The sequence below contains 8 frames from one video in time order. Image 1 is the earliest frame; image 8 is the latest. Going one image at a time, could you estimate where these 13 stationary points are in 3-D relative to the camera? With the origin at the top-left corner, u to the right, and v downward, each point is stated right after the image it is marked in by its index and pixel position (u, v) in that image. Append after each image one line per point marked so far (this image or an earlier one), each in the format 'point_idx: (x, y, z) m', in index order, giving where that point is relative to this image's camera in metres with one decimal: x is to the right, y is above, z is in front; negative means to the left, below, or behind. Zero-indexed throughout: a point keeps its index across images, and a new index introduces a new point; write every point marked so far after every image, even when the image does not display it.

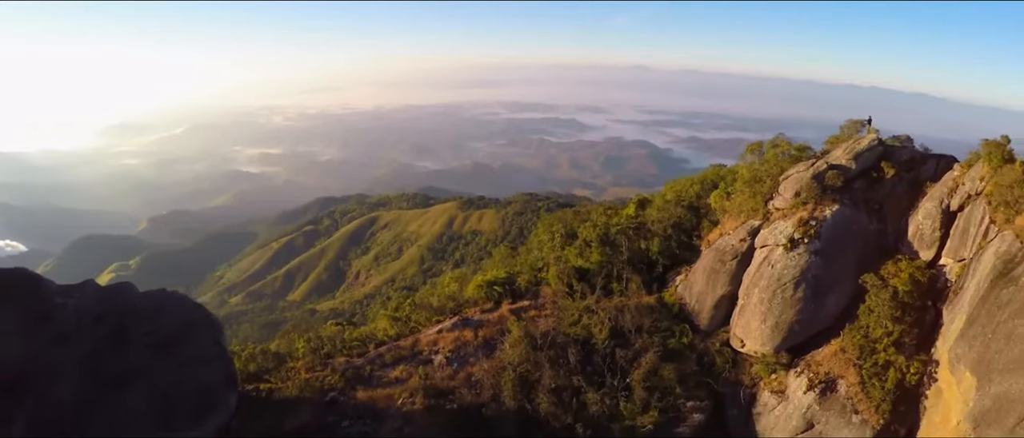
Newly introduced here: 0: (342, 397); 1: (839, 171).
0: (-3.9, -3.9, +13.5) m
1: (+5.7, +1.0, +10.7) m
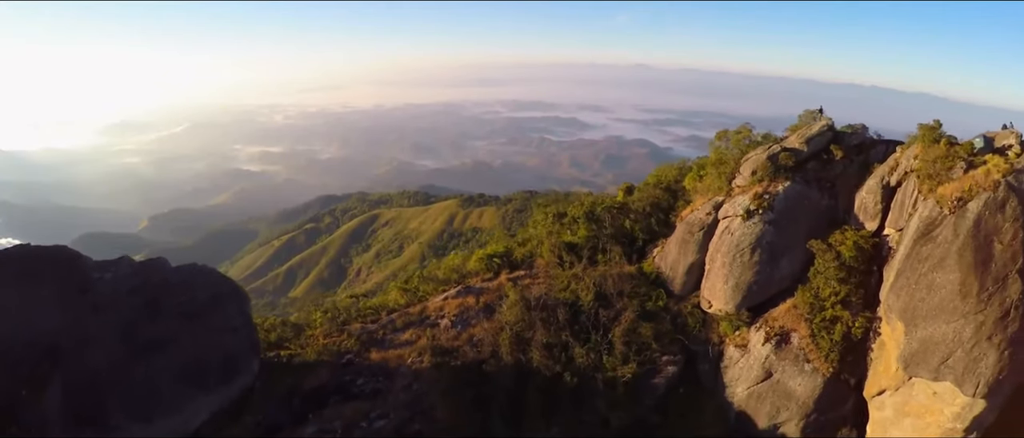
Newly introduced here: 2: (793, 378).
0: (-3.9, -3.4, +14.9) m
1: (+5.7, +1.5, +12.1) m
2: (+5.2, -2.8, +10.7) m
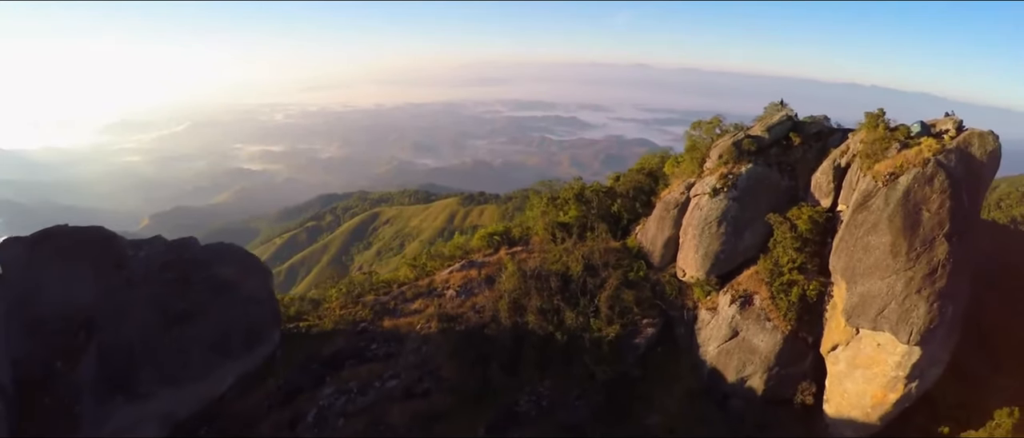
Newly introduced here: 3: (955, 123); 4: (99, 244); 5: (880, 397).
0: (-4.0, -2.9, +16.4) m
1: (+5.6, +1.9, +13.6) m
2: (+5.1, -2.3, +12.2) m
3: (+9.0, +2.0, +11.6) m
4: (-11.9, -0.7, +16.3) m
5: (+6.9, -3.3, +10.6) m
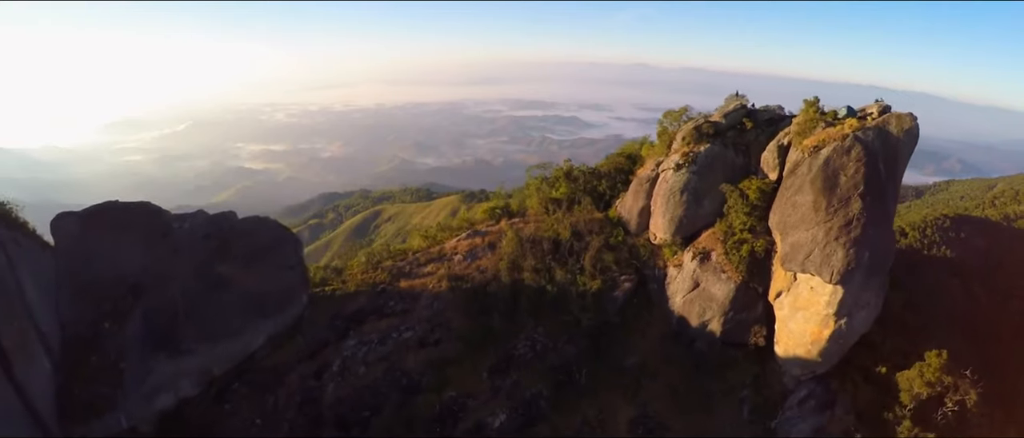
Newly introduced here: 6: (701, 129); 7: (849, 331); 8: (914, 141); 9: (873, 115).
0: (-4.0, -2.1, +18.9) m
1: (+5.6, +2.7, +16.1) m
2: (+5.1, -1.6, +14.7) m
3: (+9.0, +2.7, +14.0) m
4: (-12.0, +0.1, +18.8) m
5: (+6.9, -2.6, +13.0) m
6: (+5.3, +2.7, +16.9) m
7: (+7.5, -2.4, +12.7) m
8: (+9.0, +1.7, +12.8) m
9: (+8.6, +2.5, +13.6) m
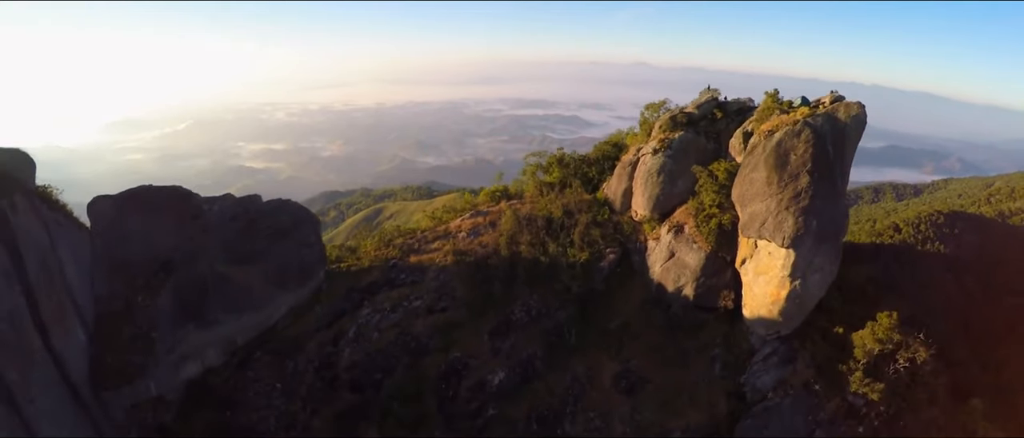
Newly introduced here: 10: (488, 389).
0: (-4.1, -1.5, +20.9) m
1: (+5.5, +3.3, +18.0) m
2: (+5.0, -1.0, +16.7) m
3: (+8.9, +3.4, +16.0) m
4: (-12.0, +0.7, +20.8) m
5: (+6.8, -2.0, +15.0) m
6: (+5.2, +3.3, +18.9) m
7: (+7.4, -1.8, +14.7) m
8: (+8.9, +2.4, +14.8) m
9: (+8.5, +3.1, +15.6) m
10: (-0.7, -5.2, +17.7) m
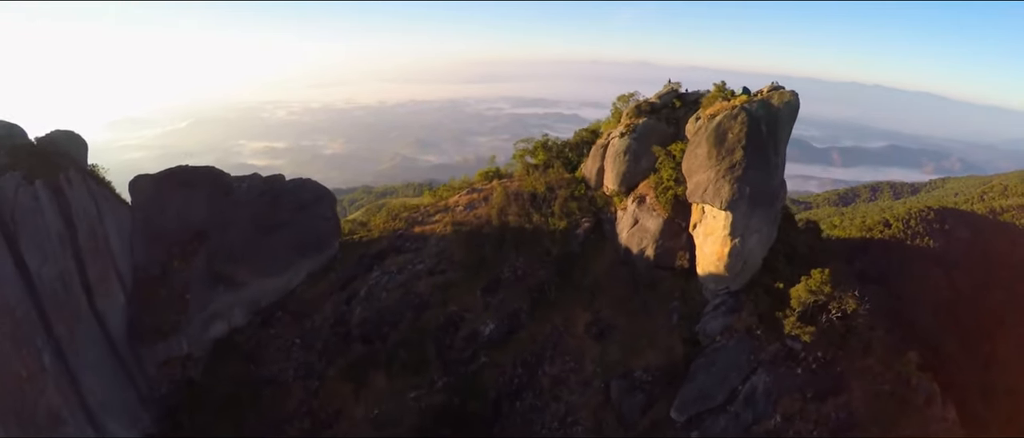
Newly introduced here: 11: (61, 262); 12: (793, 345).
0: (-4.5, -0.6, +23.9) m
1: (+5.2, +4.2, +21.0) m
2: (+4.6, 0.0, +19.6) m
3: (+8.5, +4.3, +19.0) m
4: (-12.4, +1.7, +23.8) m
5: (+6.4, -1.0, +18.0) m
6: (+4.9, +4.2, +21.8) m
7: (+7.0, -0.9, +17.7) m
8: (+8.5, +3.3, +17.7) m
9: (+8.1, +4.1, +18.6) m
10: (-1.1, -4.3, +20.7) m
11: (-15.5, -1.5, +19.6) m
12: (+8.8, -3.9, +18.1) m
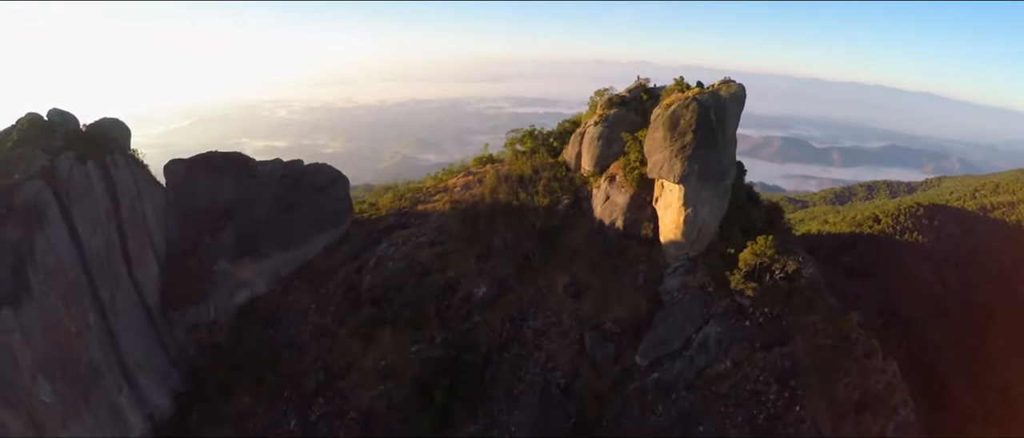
0: (-4.9, +0.4, +27.1) m
1: (+4.7, +5.2, +24.2) m
2: (+4.2, +0.9, +22.8) m
3: (+8.1, +5.2, +22.2) m
4: (-12.9, +2.6, +27.0) m
5: (+6.0, -0.1, +21.2) m
6: (+4.4, +5.2, +25.0) m
7: (+6.6, 0.0, +20.9) m
8: (+8.1, +4.2, +20.9) m
9: (+7.7, +5.0, +21.8) m
10: (-1.5, -3.3, +23.8) m
11: (-15.9, -0.5, +22.8) m
12: (+8.4, -3.0, +21.3) m
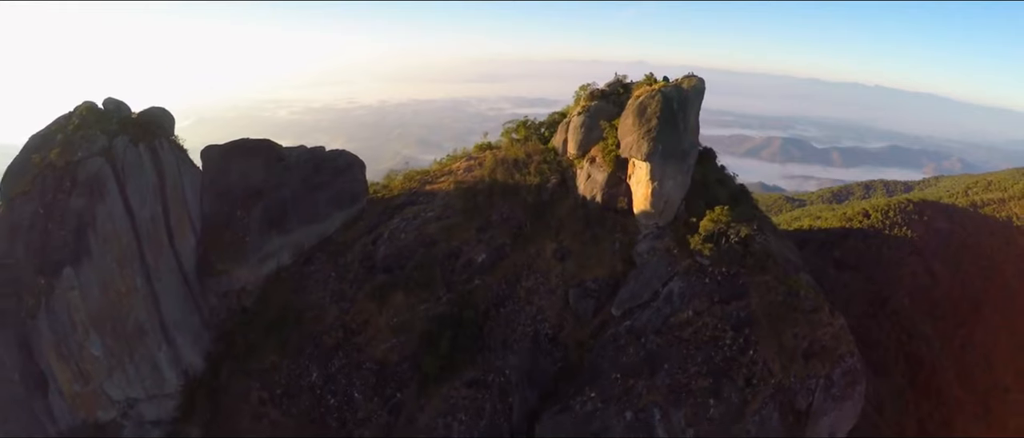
0: (-5.1, +1.5, +30.8) m
1: (+4.5, +6.3, +27.9) m
2: (+4.0, +2.0, +26.6) m
3: (+7.9, +6.4, +25.9) m
4: (-13.1, +3.8, +30.8) m
5: (+5.8, +1.0, +24.9) m
6: (+4.2, +6.3, +28.8) m
7: (+6.3, +1.2, +24.6) m
8: (+7.9, +5.4, +24.7) m
9: (+7.4, +6.1, +25.5) m
10: (-1.8, -2.2, +27.6) m
11: (-16.2, +0.6, +26.5) m
12: (+8.1, -1.8, +25.0) m
